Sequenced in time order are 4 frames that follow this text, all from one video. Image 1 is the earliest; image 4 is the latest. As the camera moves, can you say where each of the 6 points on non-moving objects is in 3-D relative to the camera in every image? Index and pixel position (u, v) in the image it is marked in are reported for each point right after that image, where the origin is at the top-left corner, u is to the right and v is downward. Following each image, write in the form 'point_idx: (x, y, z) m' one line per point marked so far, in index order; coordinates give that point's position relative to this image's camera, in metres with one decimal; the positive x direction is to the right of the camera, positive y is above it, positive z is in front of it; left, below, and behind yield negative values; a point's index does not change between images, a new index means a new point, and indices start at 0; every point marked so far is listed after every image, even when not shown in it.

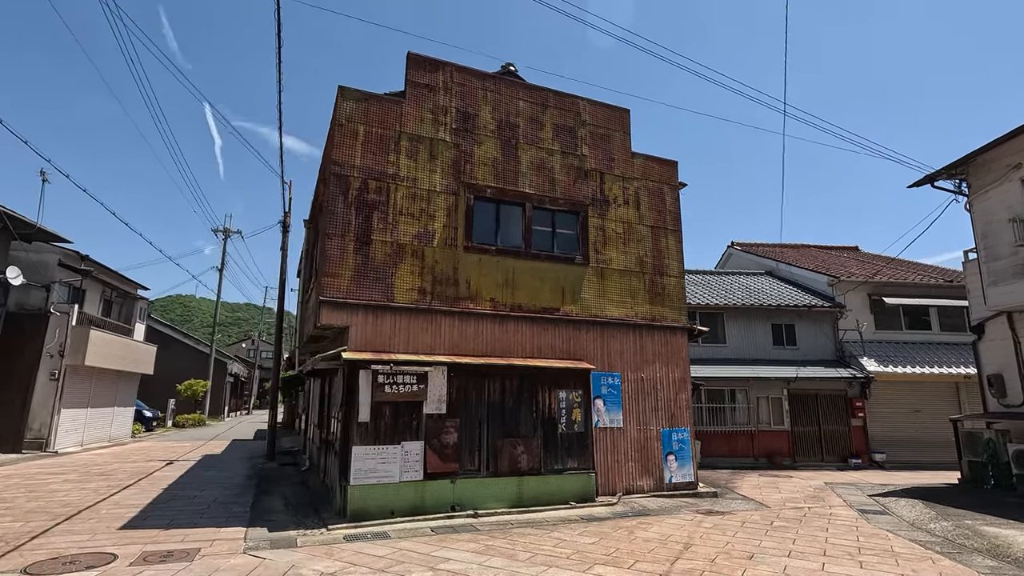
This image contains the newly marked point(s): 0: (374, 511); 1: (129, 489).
0: (-2.1, -3.3, +8.1) m
1: (-7.7, -4.1, +10.9) m
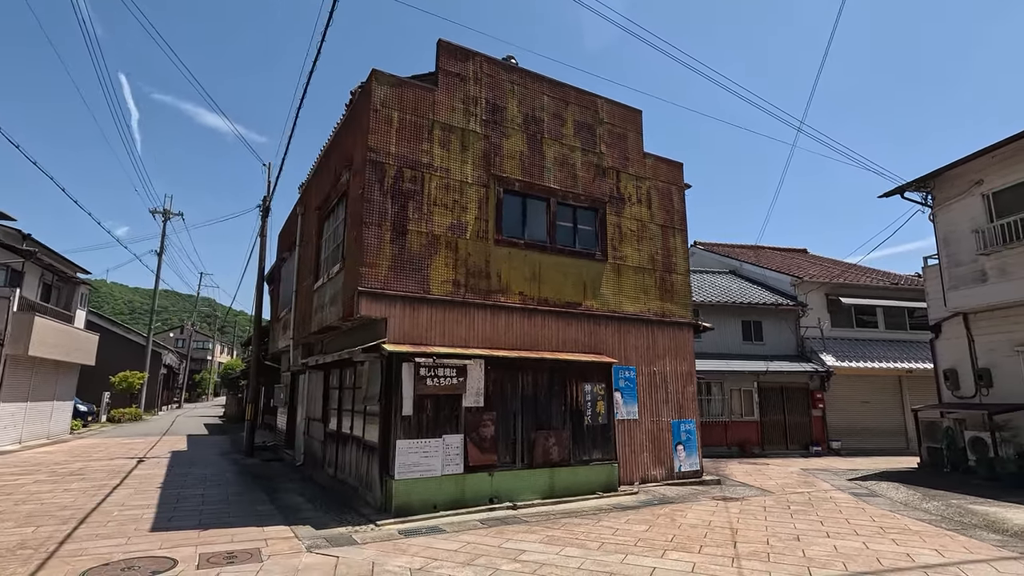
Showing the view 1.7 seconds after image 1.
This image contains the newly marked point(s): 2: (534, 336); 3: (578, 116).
0: (-1.4, -3.2, +8.0) m
1: (-7.4, -3.8, +10.2) m
2: (+0.4, -0.9, +9.9) m
3: (+1.4, +3.6, +11.3) m
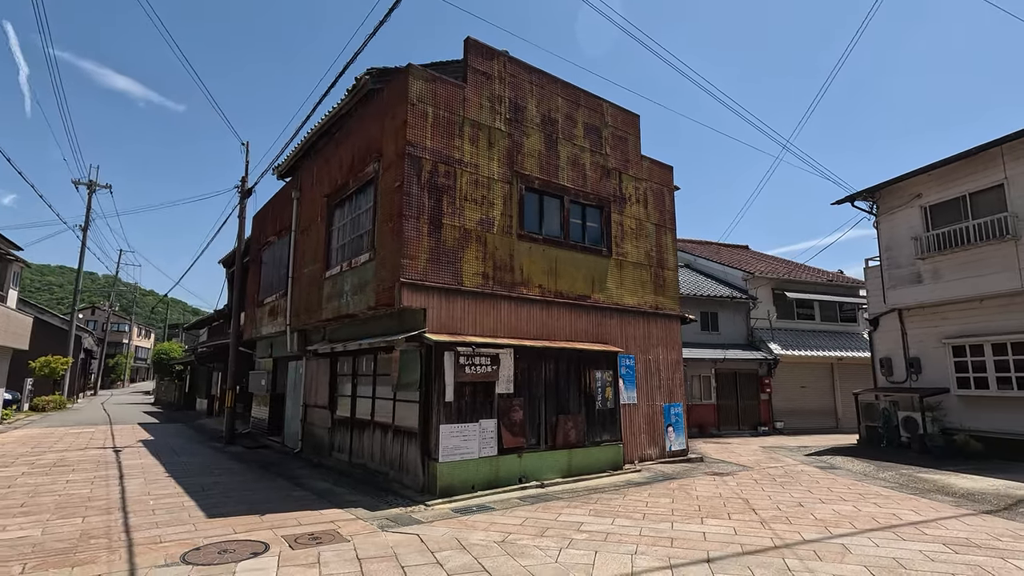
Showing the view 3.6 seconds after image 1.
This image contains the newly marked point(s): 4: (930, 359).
0: (-0.8, -3.1, +8.4) m
1: (-7.1, -3.5, +9.9) m
2: (+0.8, -0.7, +10.5) m
3: (+1.7, +3.8, +11.9) m
4: (+11.4, -1.9, +14.6) m
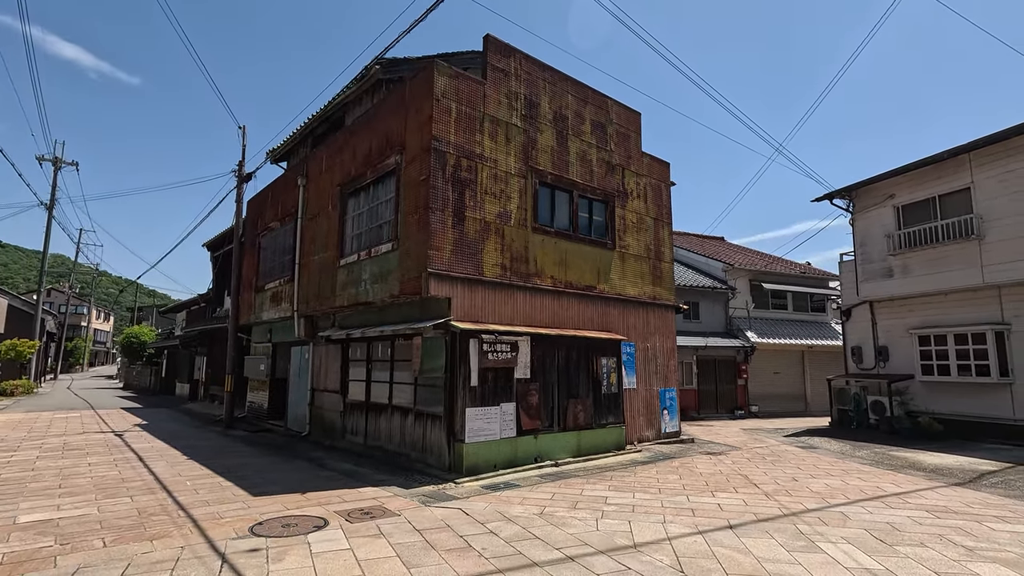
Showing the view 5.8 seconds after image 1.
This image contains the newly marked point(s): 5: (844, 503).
0: (-0.5, -2.9, +9.0) m
1: (-6.8, -3.2, +10.0) m
2: (+1.0, -0.6, +11.1) m
3: (+1.9, +4.0, +12.4) m
4: (+11.3, -1.8, +15.8) m
5: (+4.6, -3.0, +7.4) m
